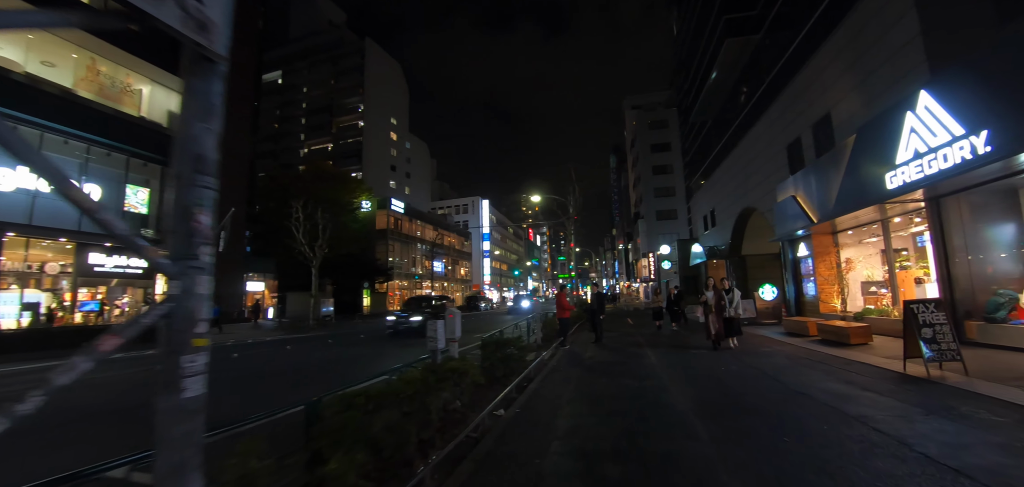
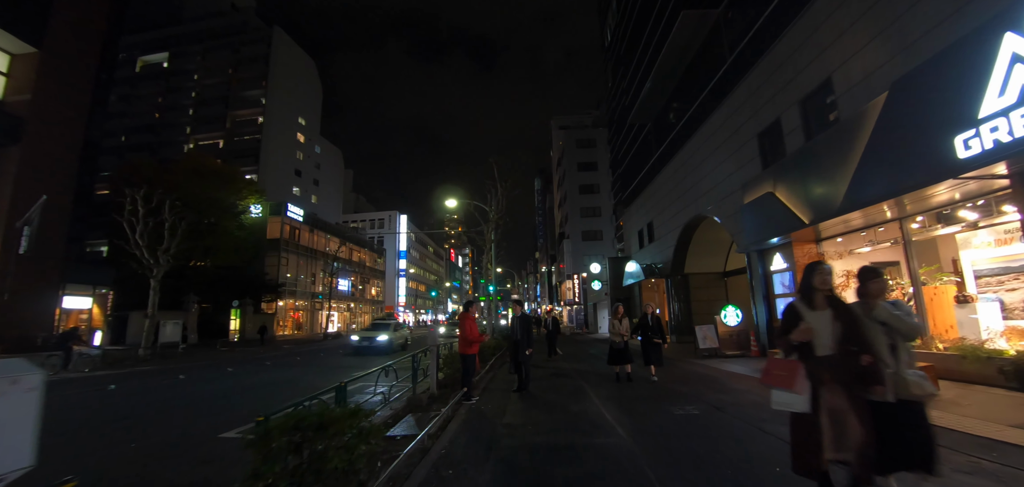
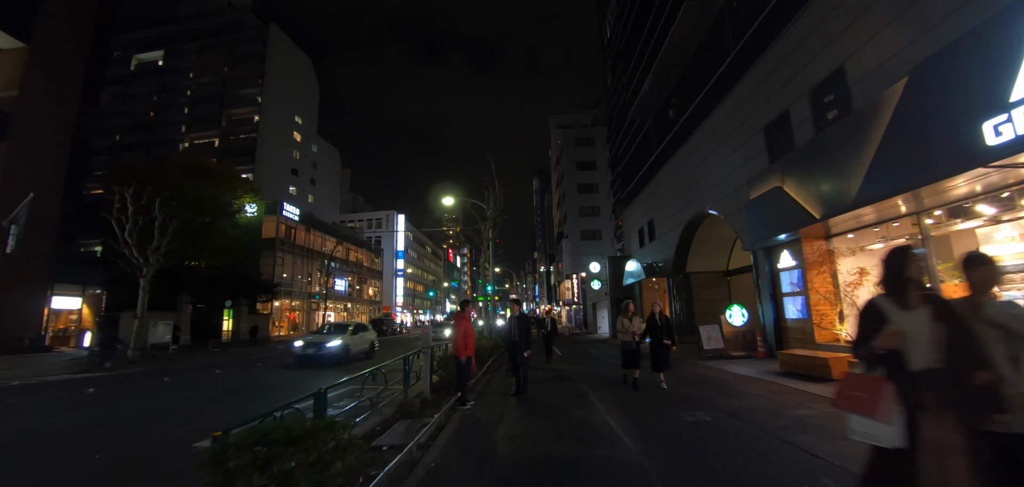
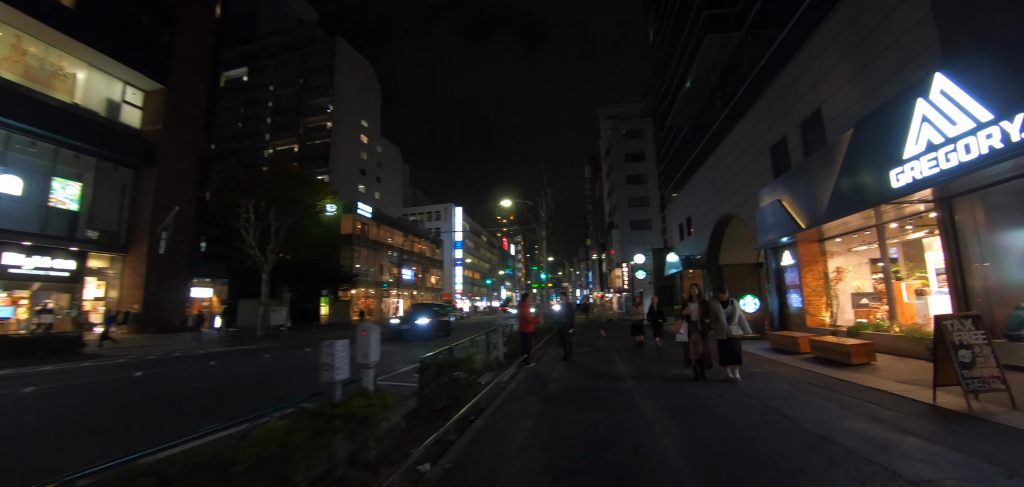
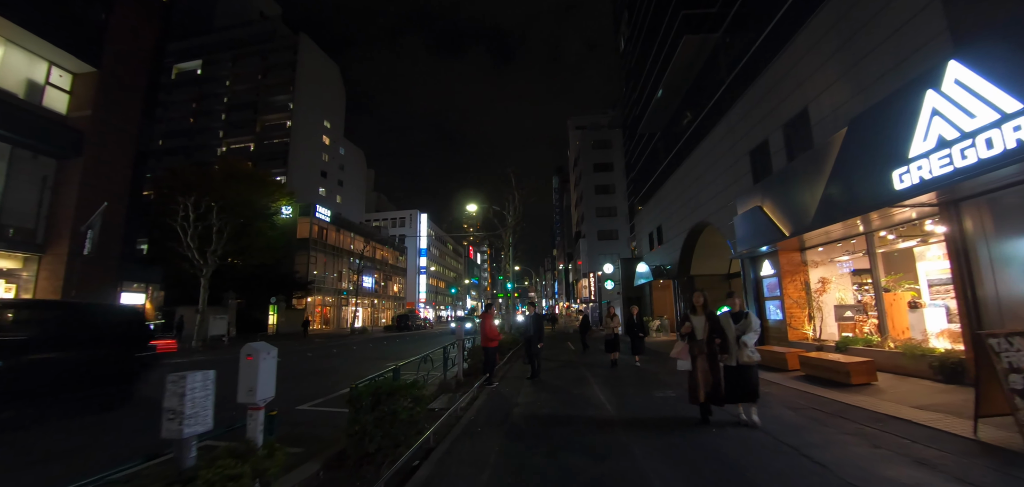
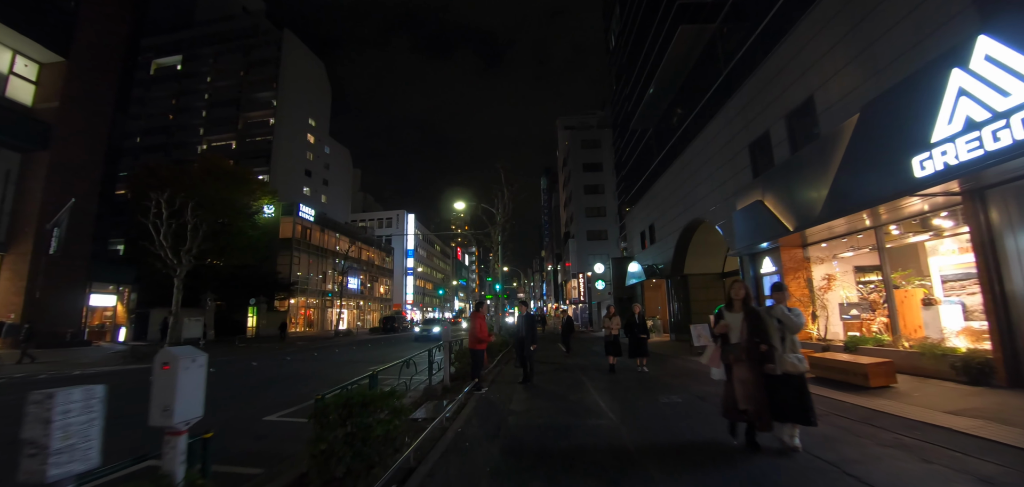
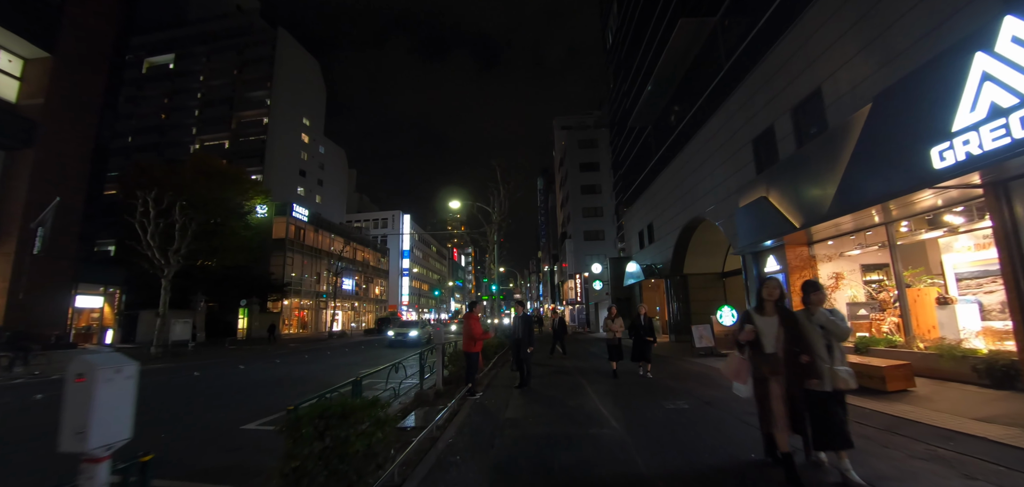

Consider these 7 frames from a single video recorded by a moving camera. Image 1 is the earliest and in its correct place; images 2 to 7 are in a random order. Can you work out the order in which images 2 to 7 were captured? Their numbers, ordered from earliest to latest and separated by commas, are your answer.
4, 5, 6, 7, 2, 3
